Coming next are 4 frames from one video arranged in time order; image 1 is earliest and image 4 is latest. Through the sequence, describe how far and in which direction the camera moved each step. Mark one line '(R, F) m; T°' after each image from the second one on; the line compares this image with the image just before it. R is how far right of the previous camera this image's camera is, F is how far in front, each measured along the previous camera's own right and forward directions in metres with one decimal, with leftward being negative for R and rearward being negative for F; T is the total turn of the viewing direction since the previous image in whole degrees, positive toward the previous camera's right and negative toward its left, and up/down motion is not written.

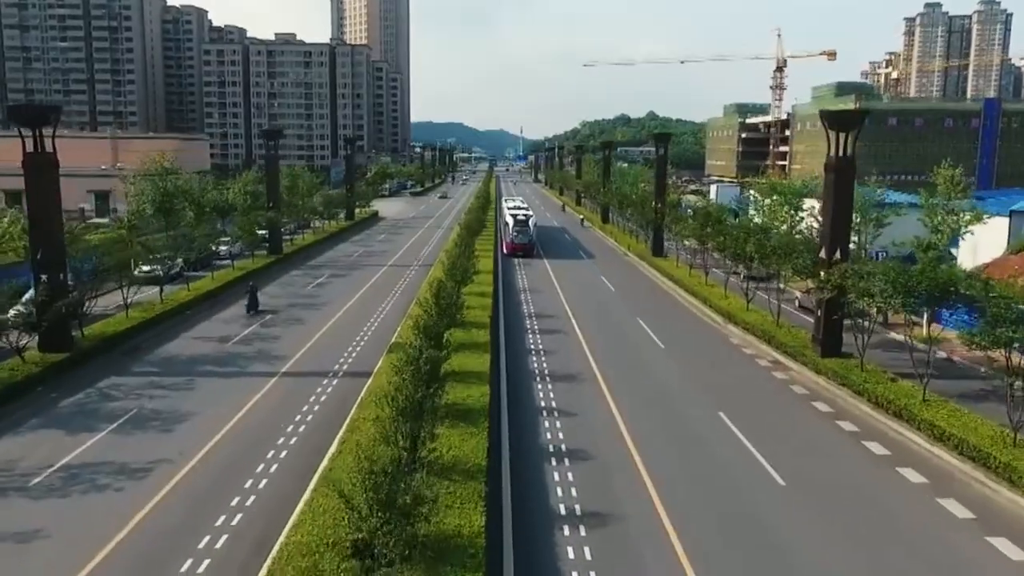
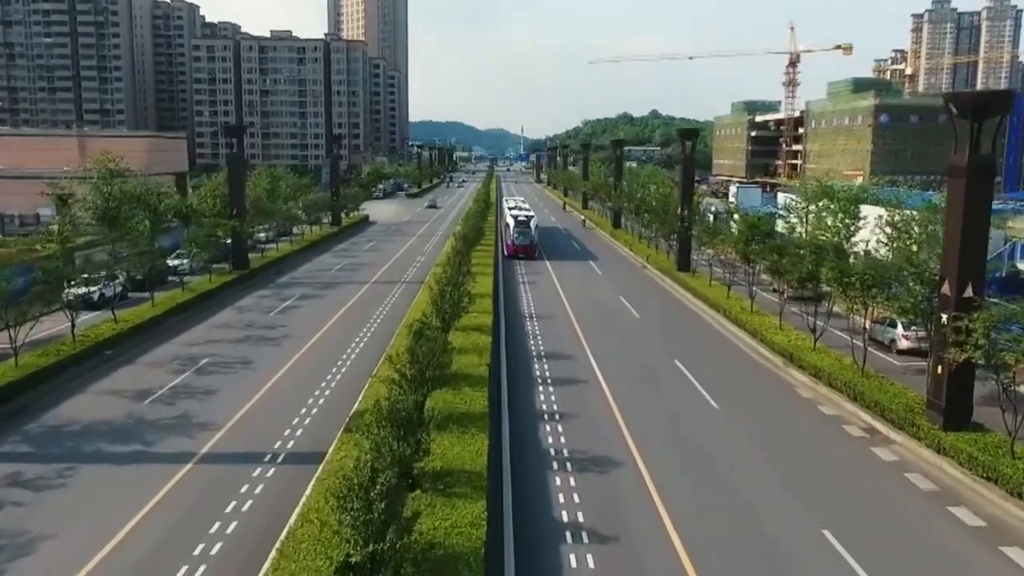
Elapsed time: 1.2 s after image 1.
(-0.1, +6.3) m; 0°
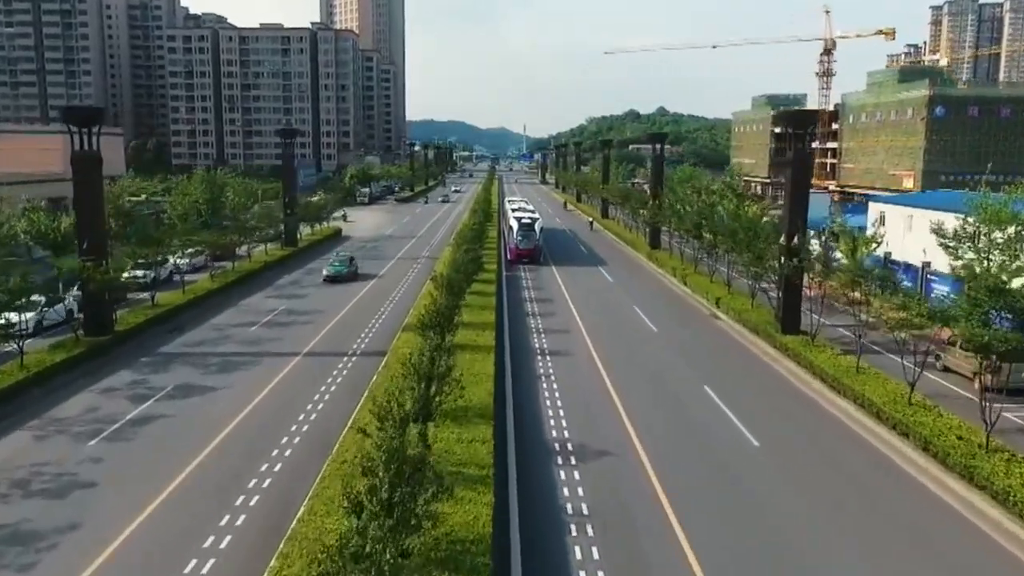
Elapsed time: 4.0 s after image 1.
(-0.4, +14.2) m; 0°
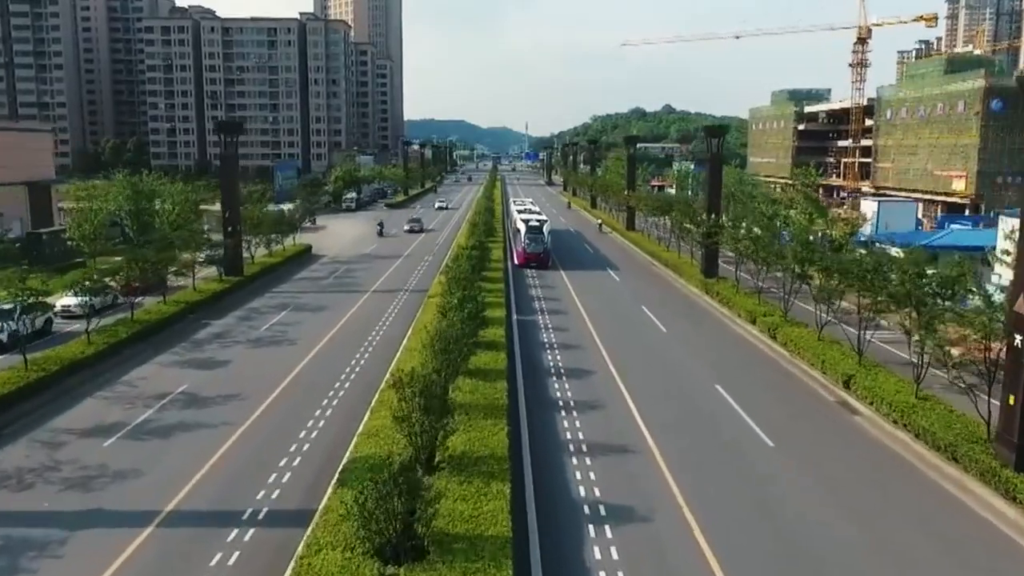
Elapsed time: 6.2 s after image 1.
(-0.5, +11.3) m; 0°
